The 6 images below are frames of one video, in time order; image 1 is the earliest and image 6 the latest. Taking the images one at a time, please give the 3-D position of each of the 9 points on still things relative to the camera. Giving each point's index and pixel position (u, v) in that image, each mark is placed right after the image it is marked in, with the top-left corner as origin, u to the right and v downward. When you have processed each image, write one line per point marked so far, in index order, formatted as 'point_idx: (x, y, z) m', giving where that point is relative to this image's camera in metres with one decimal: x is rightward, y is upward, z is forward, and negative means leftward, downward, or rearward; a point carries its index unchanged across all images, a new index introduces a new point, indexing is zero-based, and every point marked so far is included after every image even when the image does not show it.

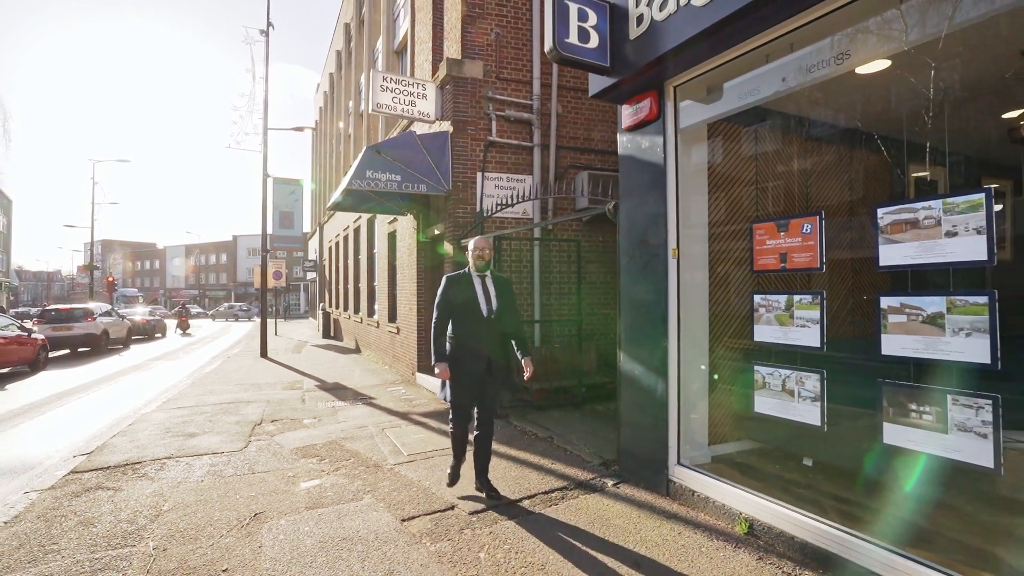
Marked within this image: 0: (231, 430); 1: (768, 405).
0: (-3.5, -1.8, +6.7) m
1: (+1.8, -0.8, +3.7) m
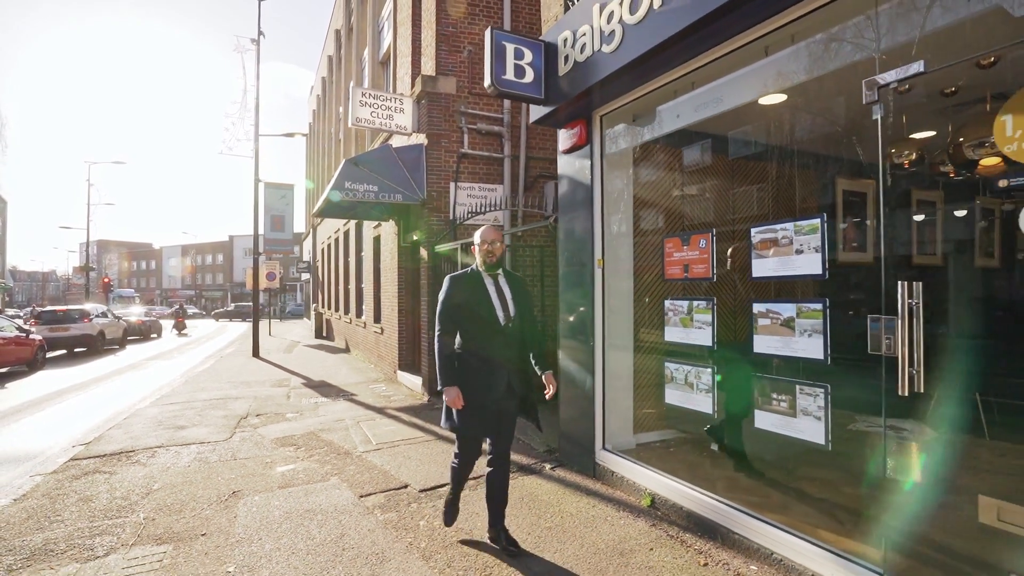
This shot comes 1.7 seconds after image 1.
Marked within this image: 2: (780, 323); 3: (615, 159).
0: (-4.0, -1.8, +7.2) m
1: (+1.3, -0.9, +4.3) m
2: (+1.7, -0.2, +3.4) m
3: (+0.9, +1.3, +4.8) m
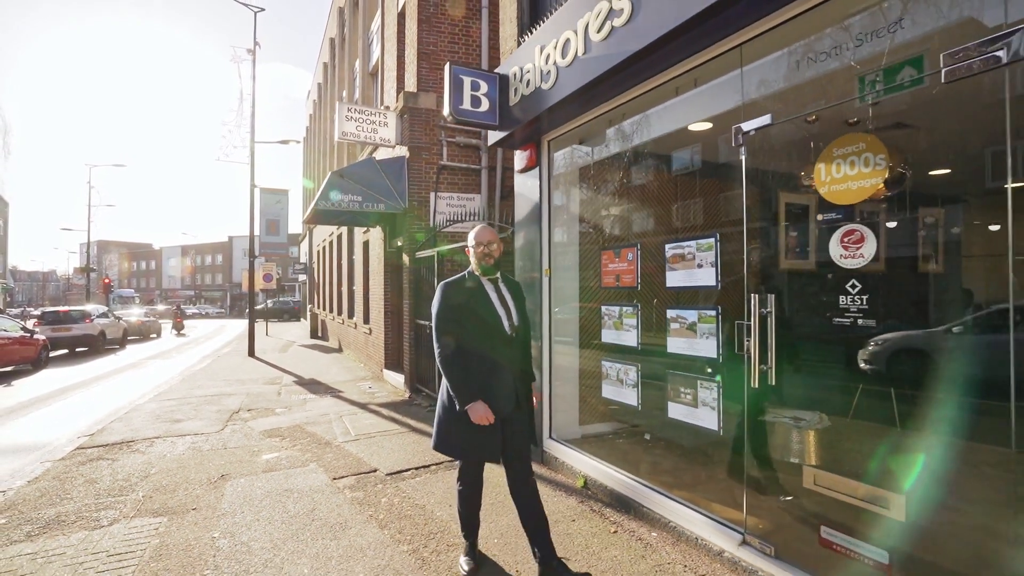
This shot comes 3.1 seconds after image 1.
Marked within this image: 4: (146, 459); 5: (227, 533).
0: (-4.4, -1.9, +7.8) m
1: (+0.9, -0.9, +4.9) m
2: (+1.3, -0.3, +4.0) m
3: (+0.5, +1.2, +5.4) m
4: (-3.9, -1.8, +5.8) m
5: (-2.1, -1.8, +3.9) m
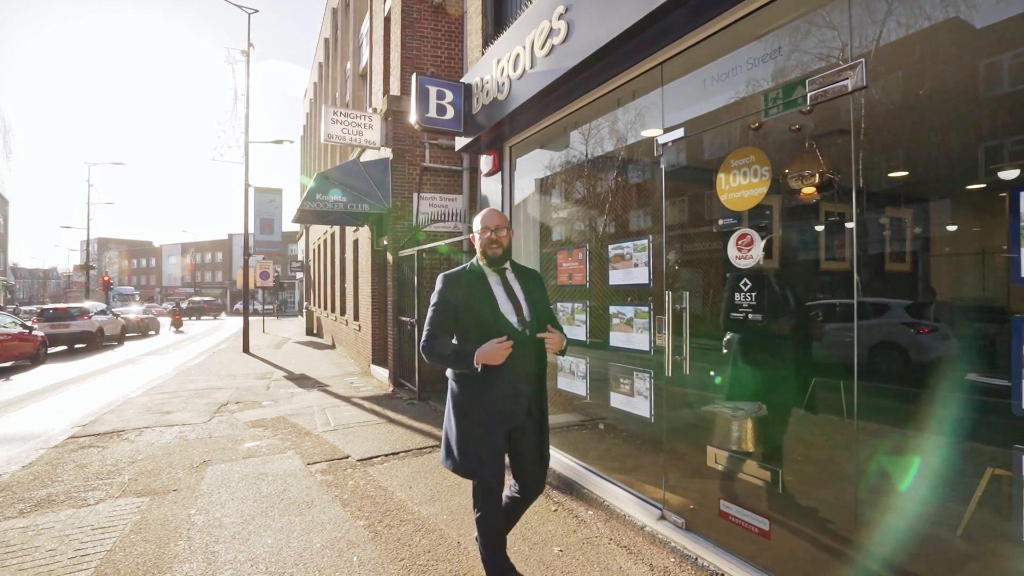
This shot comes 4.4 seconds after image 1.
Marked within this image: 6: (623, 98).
0: (-4.7, -1.8, +8.2) m
1: (+0.5, -0.9, +5.2) m
2: (+0.9, -0.3, +4.3) m
3: (+0.1, +1.3, +5.7) m
4: (-4.3, -1.8, +6.1) m
5: (-2.5, -1.8, +4.3) m
6: (+0.9, +1.6, +4.4) m
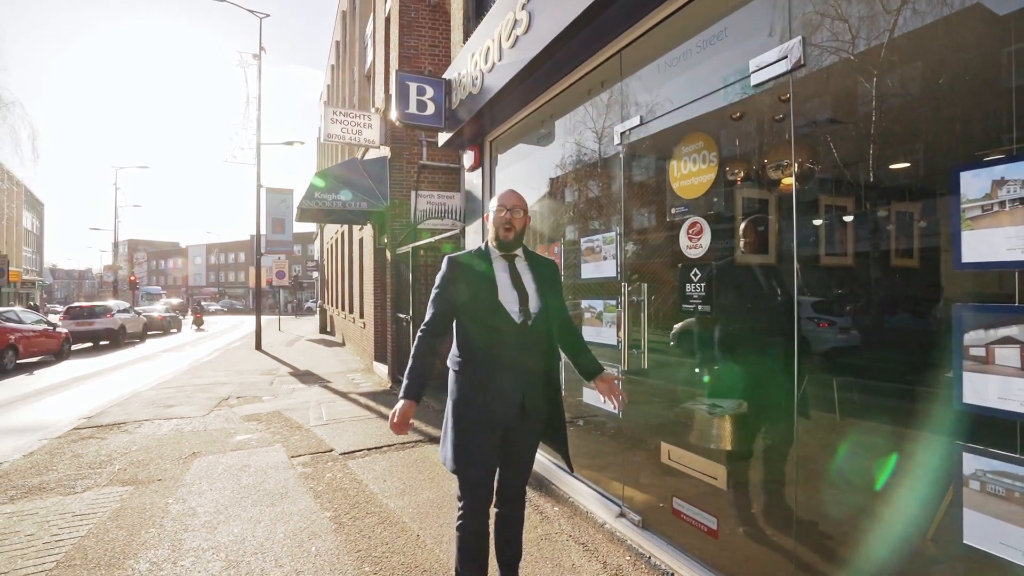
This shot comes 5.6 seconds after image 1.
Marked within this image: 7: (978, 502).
0: (-4.8, -1.8, +8.4) m
1: (+0.3, -0.9, +5.2) m
2: (+0.7, -0.2, +4.3) m
3: (-0.1, +1.3, +5.7) m
4: (-4.5, -1.8, +6.3) m
5: (-2.7, -1.7, +4.3) m
6: (+0.7, +1.6, +4.4) m
7: (+1.8, -0.8, +2.1) m
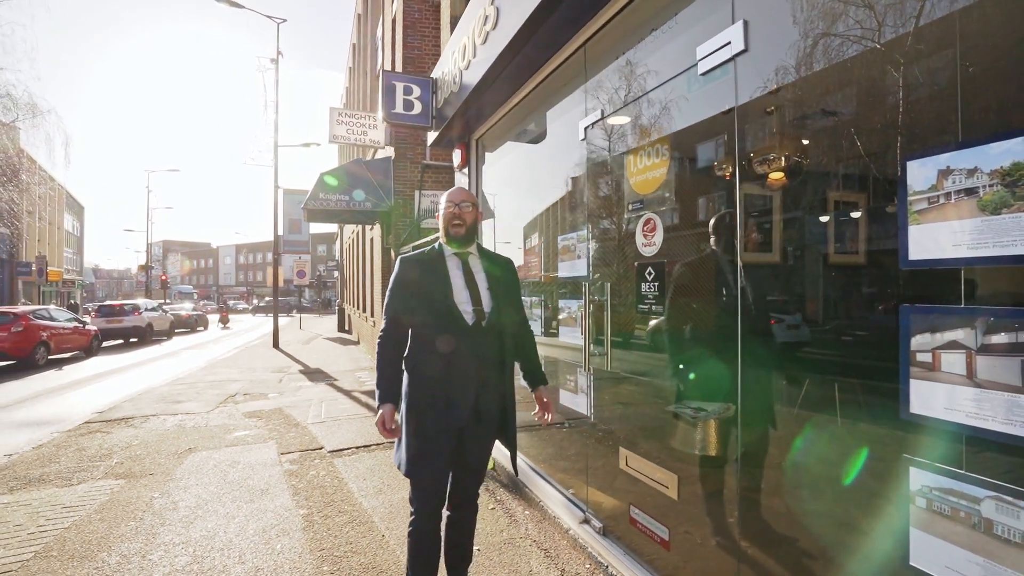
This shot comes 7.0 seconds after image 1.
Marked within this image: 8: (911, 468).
0: (-4.8, -1.8, +8.6) m
1: (+0.2, -0.8, +5.2) m
2: (+0.5, -0.2, +4.2) m
3: (-0.2, +1.3, +5.7) m
4: (-4.6, -1.8, +6.5) m
5: (-2.9, -1.7, +4.4) m
6: (+0.5, +1.6, +4.3) m
7: (+1.5, -0.8, +2.0) m
8: (+1.5, -0.7, +2.0) m
